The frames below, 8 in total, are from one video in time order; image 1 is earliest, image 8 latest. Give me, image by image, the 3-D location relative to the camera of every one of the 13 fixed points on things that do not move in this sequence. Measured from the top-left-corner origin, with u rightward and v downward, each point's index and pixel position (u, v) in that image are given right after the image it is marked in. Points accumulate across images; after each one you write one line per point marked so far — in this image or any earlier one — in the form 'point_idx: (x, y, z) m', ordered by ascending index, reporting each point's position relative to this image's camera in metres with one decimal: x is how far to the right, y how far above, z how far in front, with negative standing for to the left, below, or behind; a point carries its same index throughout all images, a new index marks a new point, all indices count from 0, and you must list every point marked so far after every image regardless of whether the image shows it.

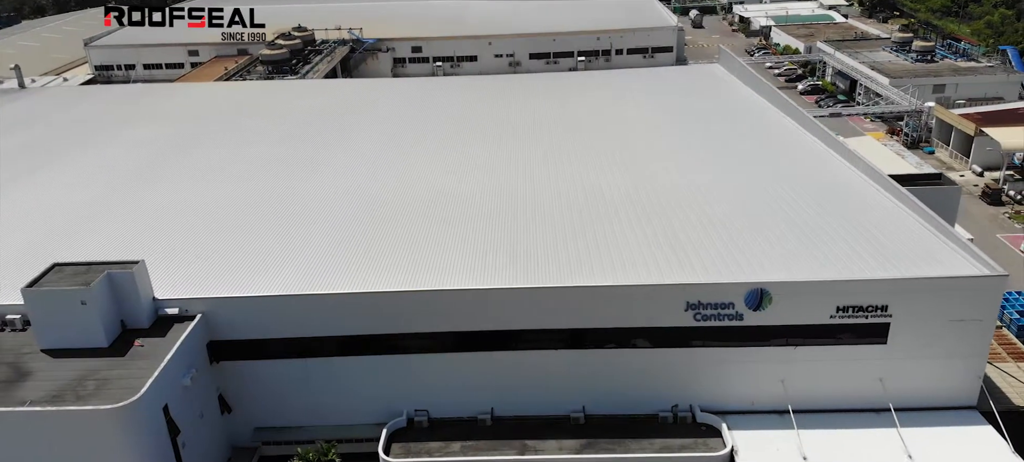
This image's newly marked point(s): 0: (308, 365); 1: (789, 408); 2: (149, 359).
0: (-4.5, -3.1, +19.0) m
1: (+6.3, -4.0, +18.7) m
2: (-7.3, -2.5, +16.7) m
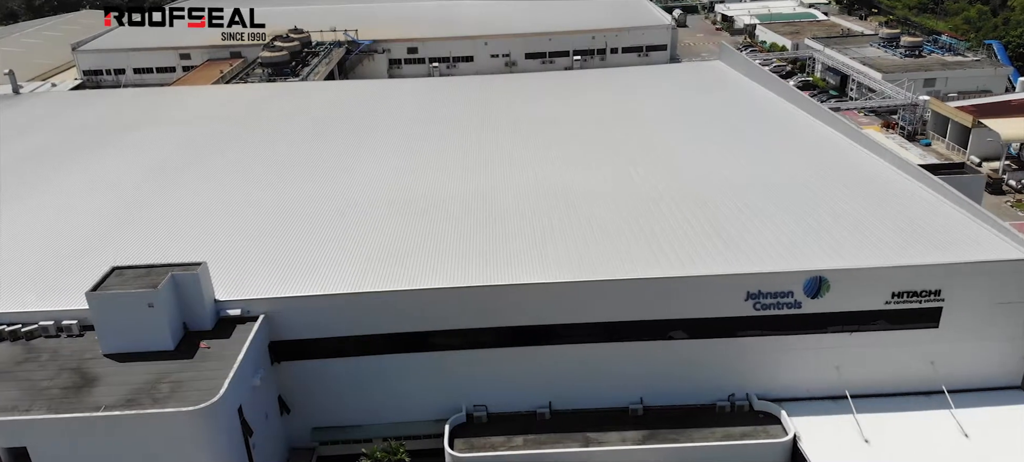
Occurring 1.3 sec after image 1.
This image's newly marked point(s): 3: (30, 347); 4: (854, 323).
0: (-3.2, -3.0, +18.9) m
1: (+7.7, -3.7, +19.1) m
2: (-5.8, -2.6, +16.6) m
3: (-10.1, -2.4, +17.3) m
4: (+7.7, -2.0, +18.5) m
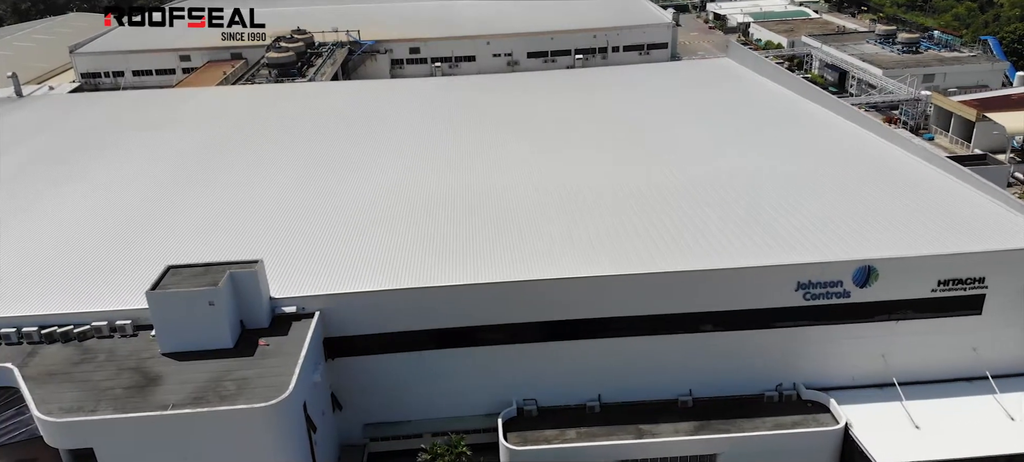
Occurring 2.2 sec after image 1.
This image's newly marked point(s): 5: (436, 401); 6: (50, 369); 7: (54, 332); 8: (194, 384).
0: (-2.0, -2.9, +18.9) m
1: (+8.9, -3.5, +19.4) m
2: (-4.6, -2.5, +16.5) m
3: (-8.8, -2.4, +17.1) m
4: (+8.8, -1.8, +18.8) m
5: (-1.8, -4.0, +19.4) m
6: (-9.1, -2.7, +16.5) m
7: (-9.6, -2.1, +17.4) m
8: (-6.0, -2.9, +15.8) m
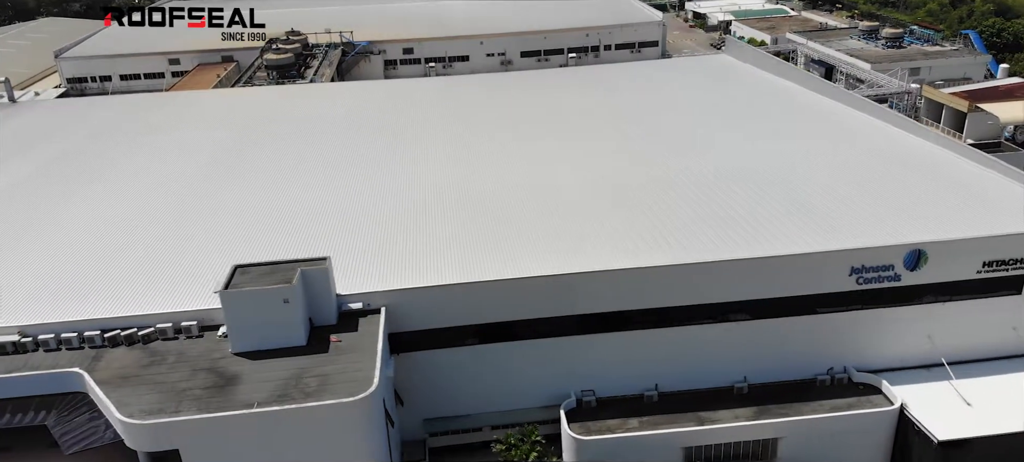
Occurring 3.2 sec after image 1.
0: (-0.6, -2.8, +19.0) m
1: (+10.2, -3.2, +20.0) m
2: (-3.1, -2.4, +16.5) m
3: (-7.4, -2.4, +16.9) m
4: (+10.2, -1.5, +19.4) m
5: (-0.4, -3.9, +19.5) m
6: (-7.6, -2.8, +16.2) m
7: (-8.1, -2.2, +17.1) m
8: (-4.5, -2.8, +15.7) m
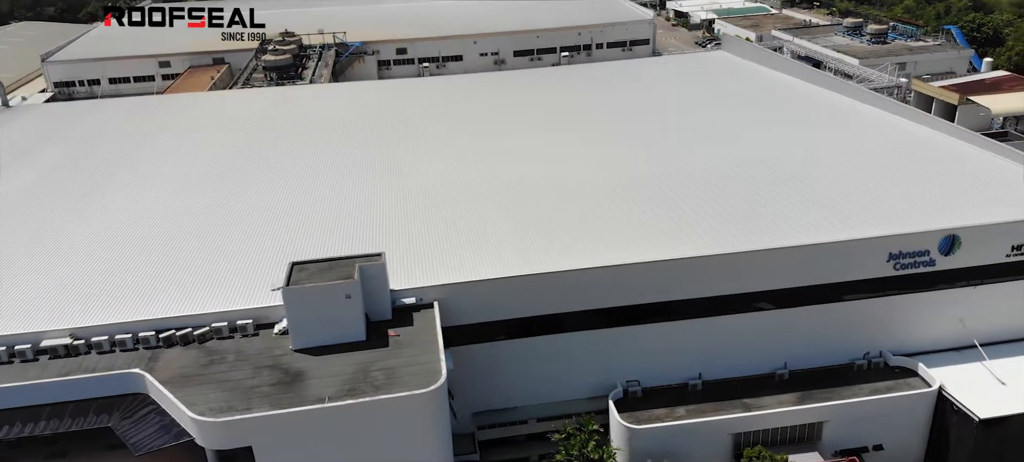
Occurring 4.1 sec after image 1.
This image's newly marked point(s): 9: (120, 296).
0: (+0.5, -2.6, +19.2) m
1: (+11.3, -2.8, +20.6) m
2: (-1.9, -2.3, +16.6) m
3: (-6.2, -2.4, +16.8) m
4: (+11.2, -1.1, +20.0) m
5: (+0.7, -3.7, +19.7) m
6: (-6.4, -2.7, +16.1) m
7: (-7.0, -2.1, +17.0) m
8: (-3.2, -2.8, +15.7) m
9: (-9.0, -1.4, +19.0) m
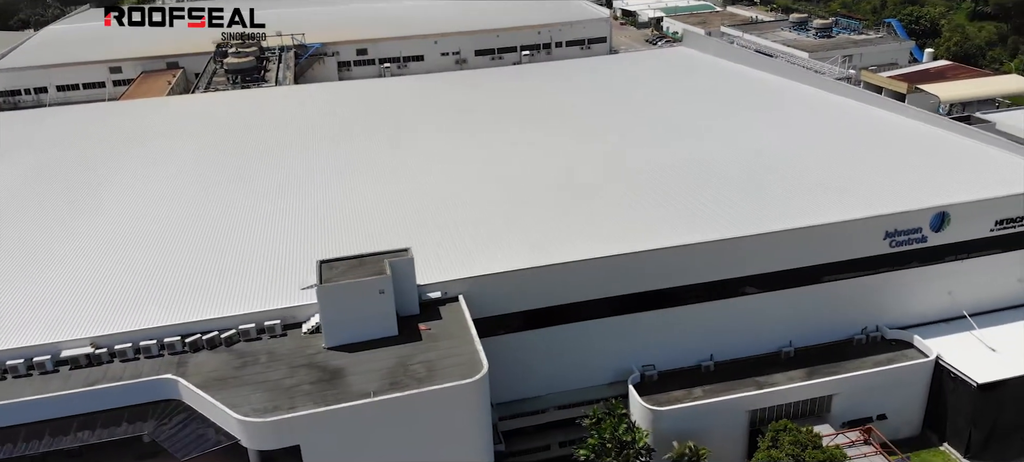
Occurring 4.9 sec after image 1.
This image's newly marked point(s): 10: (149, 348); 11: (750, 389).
0: (+0.9, -2.4, +19.5) m
1: (+11.6, -2.2, +21.8) m
2: (-1.2, -2.2, +16.7) m
3: (-5.5, -2.4, +16.6) m
4: (+11.6, -0.5, +21.2) m
5: (+1.2, -3.5, +20.0) m
6: (-5.7, -2.8, +15.9) m
7: (-6.3, -2.2, +16.8) m
8: (-2.5, -2.7, +15.7) m
9: (-8.6, -1.5, +18.6) m
10: (-7.3, -2.3, +16.6) m
11: (+5.7, -3.8, +19.8) m
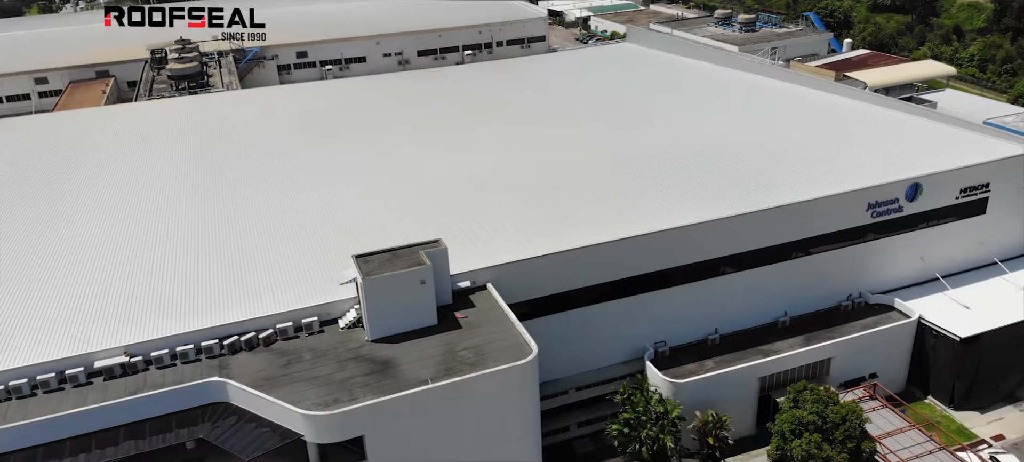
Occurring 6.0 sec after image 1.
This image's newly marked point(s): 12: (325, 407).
0: (+1.4, -2.1, +20.1) m
1: (+11.8, -1.4, +23.6) m
2: (-0.4, -1.9, +17.1) m
3: (-4.7, -2.4, +16.5) m
4: (+11.7, +0.3, +23.0) m
5: (+1.7, -3.1, +20.7) m
6: (-4.7, -2.7, +15.8) m
7: (-5.5, -2.2, +16.6) m
8: (-1.5, -2.5, +16.0) m
9: (-7.9, -1.7, +18.2) m
10: (-6.4, -2.4, +16.3) m
11: (+6.2, -3.2, +20.9) m
12: (-3.4, -3.2, +14.8) m
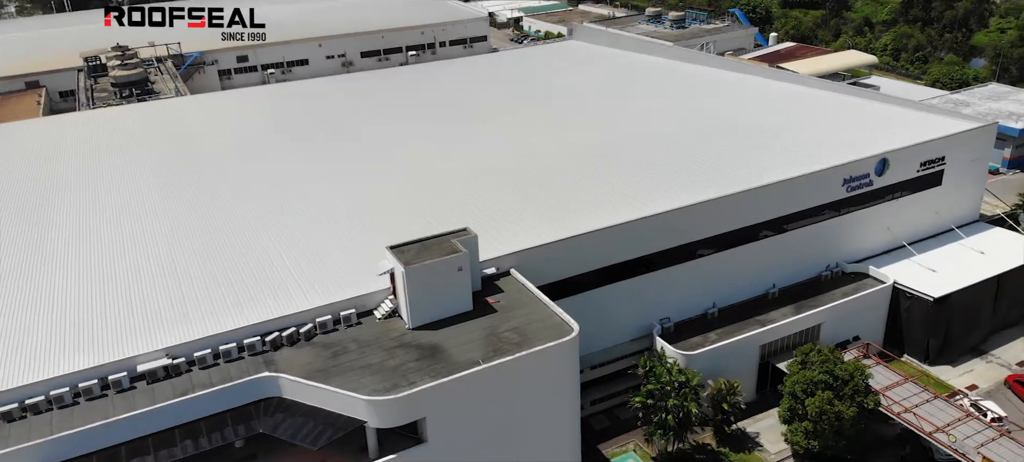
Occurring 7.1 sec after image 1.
0: (+1.8, -1.7, +20.9) m
1: (+11.7, -0.5, +25.5) m
2: (+0.3, -1.6, +17.7) m
3: (-3.8, -2.3, +16.7) m
4: (+11.6, +1.2, +24.9) m
5: (+2.1, -2.8, +21.5) m
6: (-3.8, -2.6, +16.0) m
7: (-4.7, -2.1, +16.6) m
8: (-0.7, -2.2, +16.5) m
9: (-7.3, -1.7, +18.0) m
10: (-5.5, -2.3, +16.3) m
11: (+6.5, -2.6, +22.2) m
12: (-2.3, -3.0, +15.1) m
